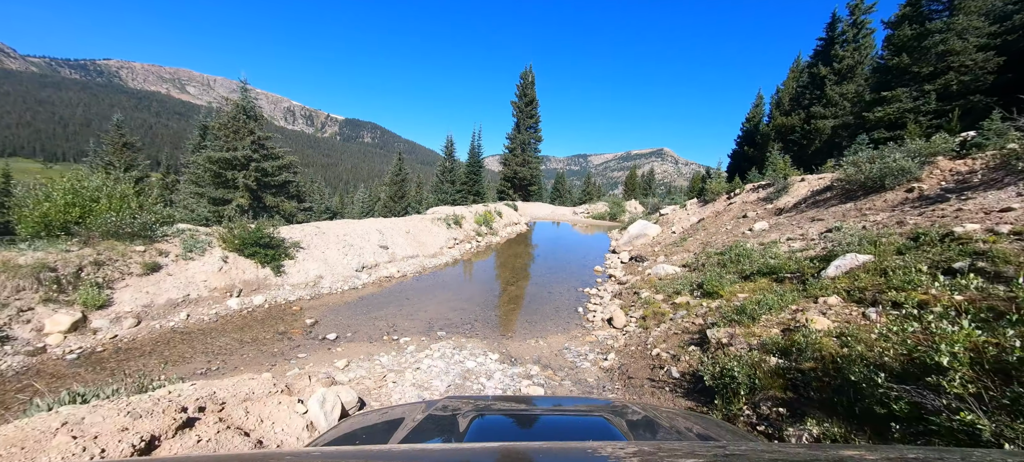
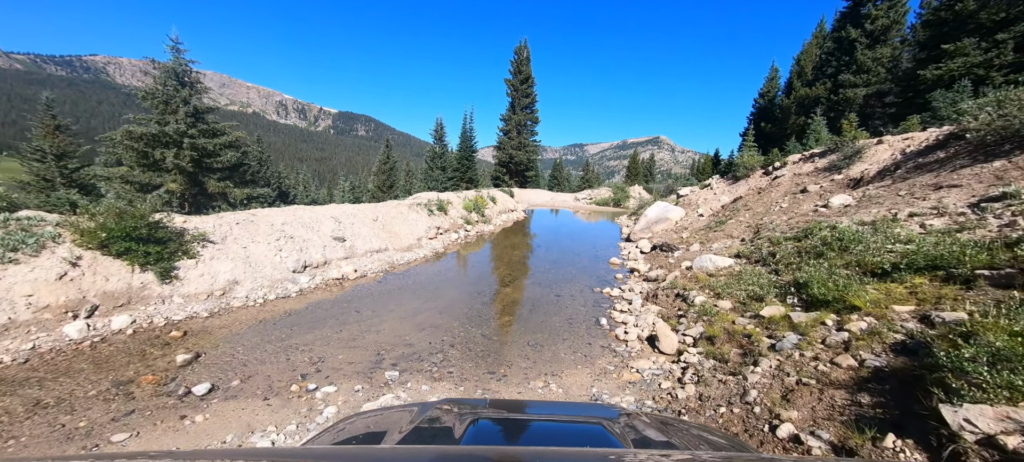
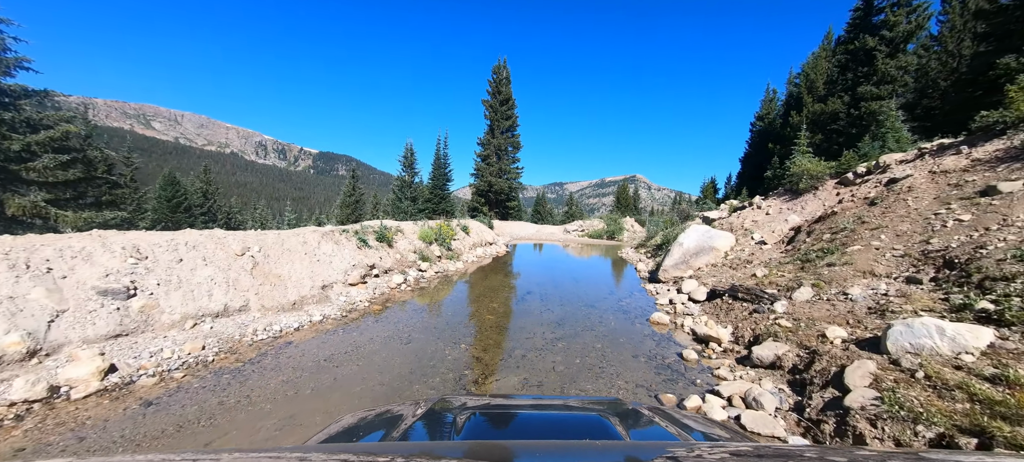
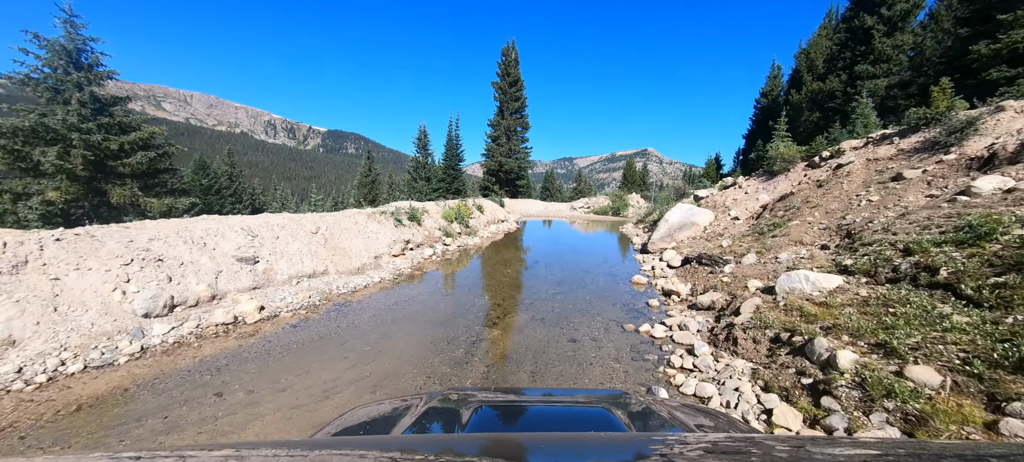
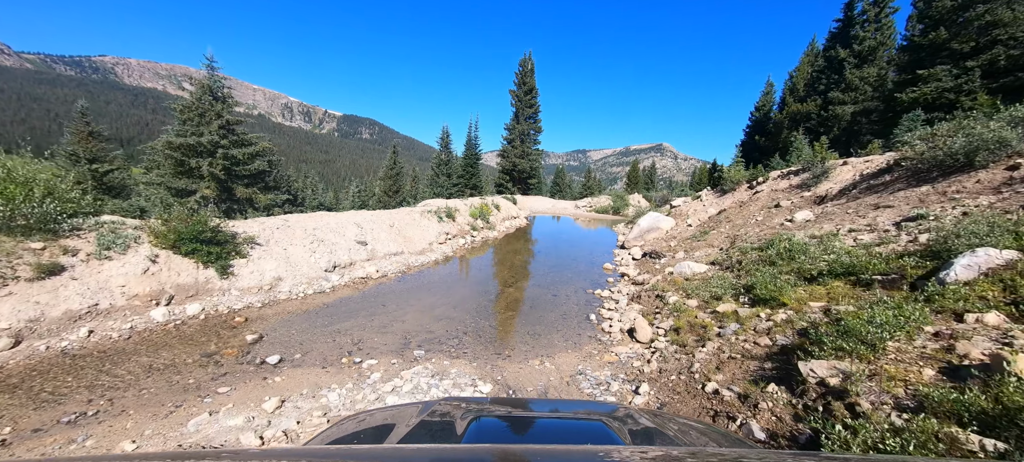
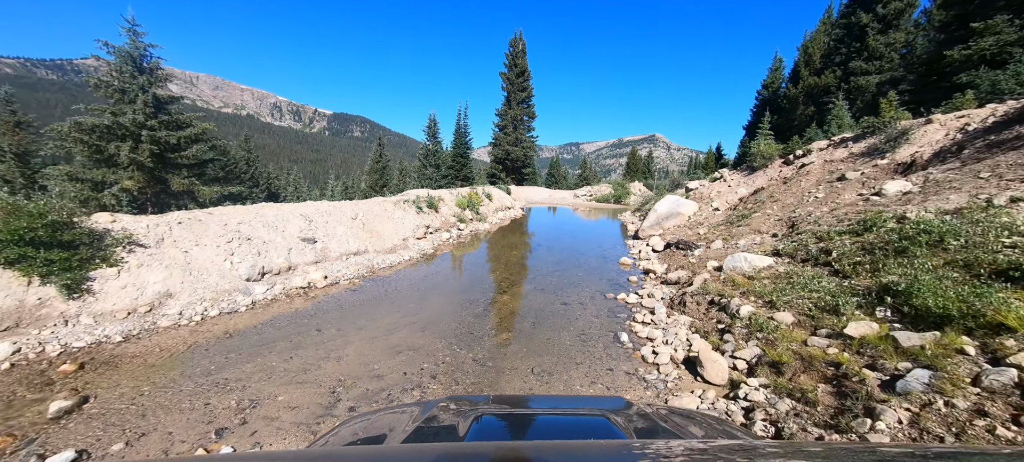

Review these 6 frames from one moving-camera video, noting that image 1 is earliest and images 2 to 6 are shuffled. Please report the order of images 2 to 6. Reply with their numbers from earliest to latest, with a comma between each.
5, 2, 6, 4, 3
